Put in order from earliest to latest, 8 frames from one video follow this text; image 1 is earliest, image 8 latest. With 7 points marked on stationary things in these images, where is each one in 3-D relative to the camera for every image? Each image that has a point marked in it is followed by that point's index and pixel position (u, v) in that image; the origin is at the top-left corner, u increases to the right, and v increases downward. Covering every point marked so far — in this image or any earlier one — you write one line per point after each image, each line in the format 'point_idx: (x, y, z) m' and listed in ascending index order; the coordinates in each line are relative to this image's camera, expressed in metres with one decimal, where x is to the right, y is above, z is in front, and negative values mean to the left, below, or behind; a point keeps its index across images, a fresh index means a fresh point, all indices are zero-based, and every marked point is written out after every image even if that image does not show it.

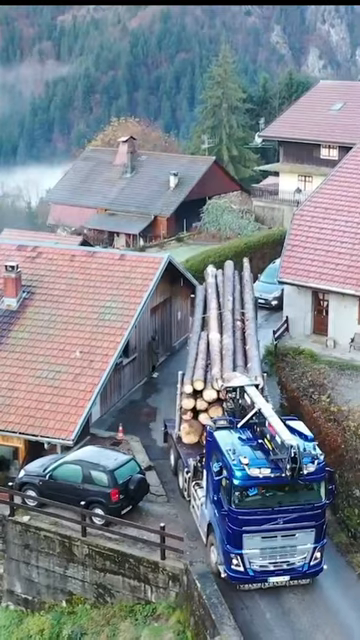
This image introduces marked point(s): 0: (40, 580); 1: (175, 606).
0: (-2.6, -4.9, +17.9) m
1: (-0.1, -4.8, +16.1) m
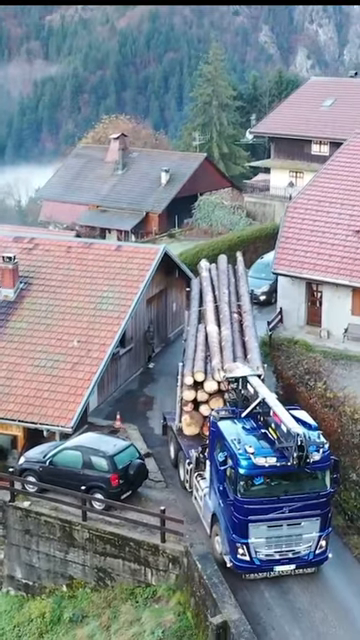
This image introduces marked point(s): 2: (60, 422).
0: (-2.6, -4.7, +18.1) m
1: (-0.1, -4.6, +16.3) m
2: (-2.5, -2.1, +19.4) m
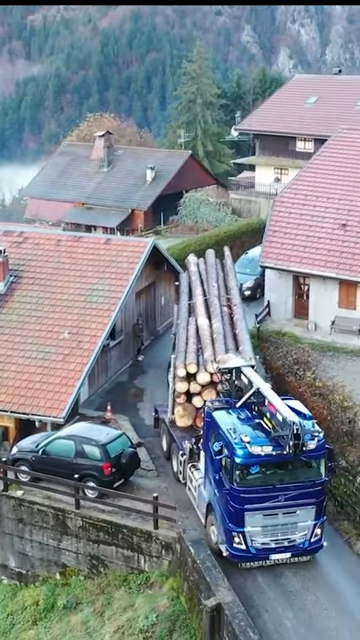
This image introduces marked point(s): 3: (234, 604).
0: (-2.8, -4.5, +18.3) m
1: (-0.2, -4.4, +16.5) m
2: (-2.6, -1.9, +19.5) m
3: (+0.8, -4.2, +14.0) m
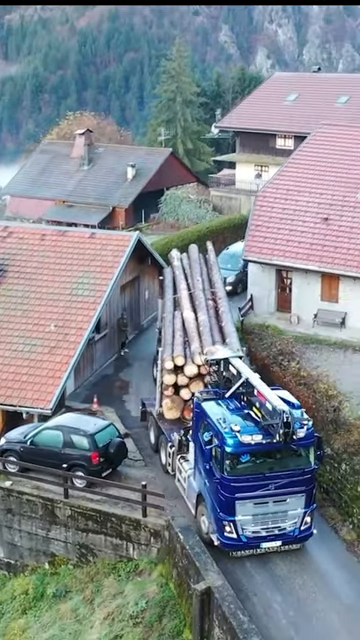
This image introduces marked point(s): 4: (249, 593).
0: (-3.0, -4.3, +18.4) m
1: (-0.4, -4.2, +16.7) m
2: (-2.9, -1.7, +19.7) m
3: (+0.7, -4.0, +14.2) m
4: (+1.1, -4.2, +14.7) m
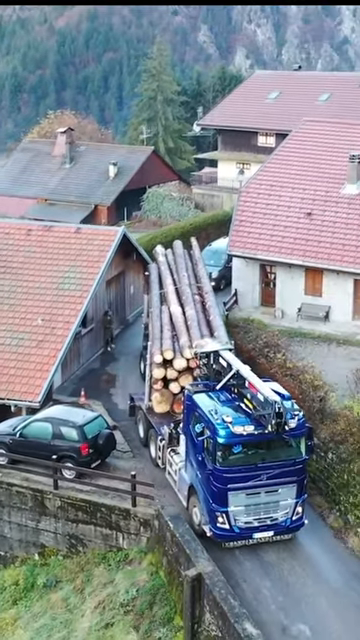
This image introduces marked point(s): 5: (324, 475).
0: (-3.2, -4.2, +18.5) m
1: (-0.6, -4.1, +16.8) m
2: (-3.2, -1.6, +19.8) m
3: (+0.5, -3.8, +14.4) m
4: (+0.9, -4.1, +14.9) m
5: (+2.6, -2.9, +17.5) m
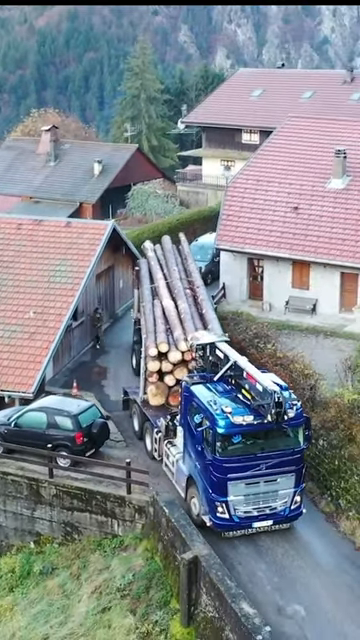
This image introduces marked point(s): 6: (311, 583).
0: (-3.4, -4.0, +18.7) m
1: (-0.7, -3.9, +17.1) m
2: (-3.3, -1.4, +20.0) m
3: (+0.5, -3.6, +14.6) m
4: (+0.9, -3.9, +15.2) m
5: (+2.5, -2.6, +17.8) m
6: (+2.0, -4.1, +14.7) m
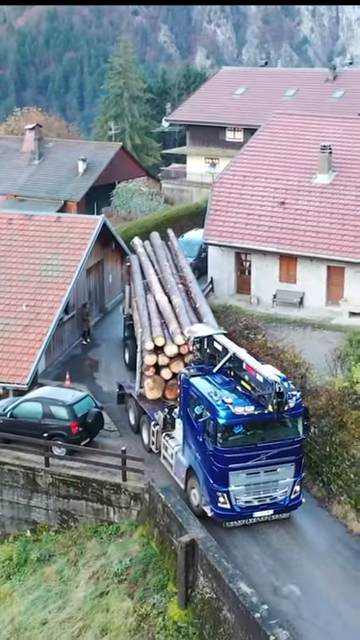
0: (-3.5, -3.9, +18.9) m
1: (-0.8, -3.7, +17.4) m
2: (-3.5, -1.3, +20.2) m
3: (+0.4, -3.5, +15.0) m
4: (+0.8, -3.7, +15.5) m
5: (+2.4, -2.5, +18.1) m
6: (+2.0, -3.9, +15.0) m
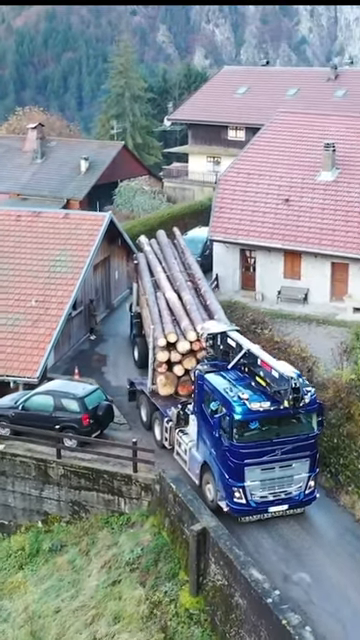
0: (-3.3, -3.7, +19.2) m
1: (-0.6, -3.6, +17.7) m
2: (-3.3, -1.2, +20.5) m
3: (+0.6, -3.3, +15.2) m
4: (+1.0, -3.6, +15.8) m
5: (+2.6, -2.3, +18.4) m
6: (+2.2, -3.7, +15.3) m
